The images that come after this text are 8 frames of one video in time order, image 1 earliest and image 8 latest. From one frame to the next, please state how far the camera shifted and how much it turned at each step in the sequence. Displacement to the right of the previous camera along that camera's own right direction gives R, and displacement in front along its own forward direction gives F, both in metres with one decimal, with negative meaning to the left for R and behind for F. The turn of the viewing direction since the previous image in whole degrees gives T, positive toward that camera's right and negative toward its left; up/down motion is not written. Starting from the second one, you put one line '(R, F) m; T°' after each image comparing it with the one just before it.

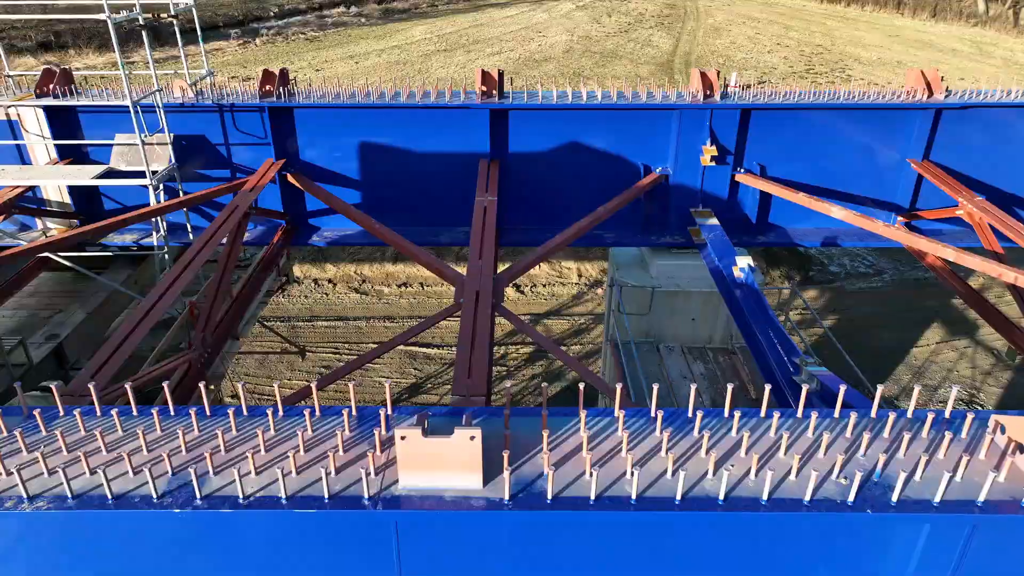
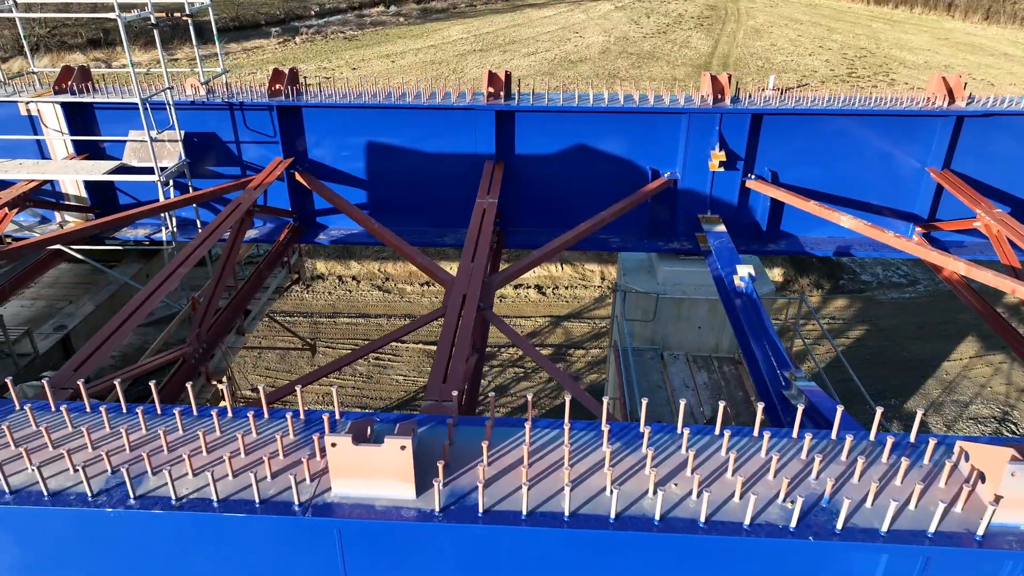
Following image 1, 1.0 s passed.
(+0.3, +0.1) m; -3°
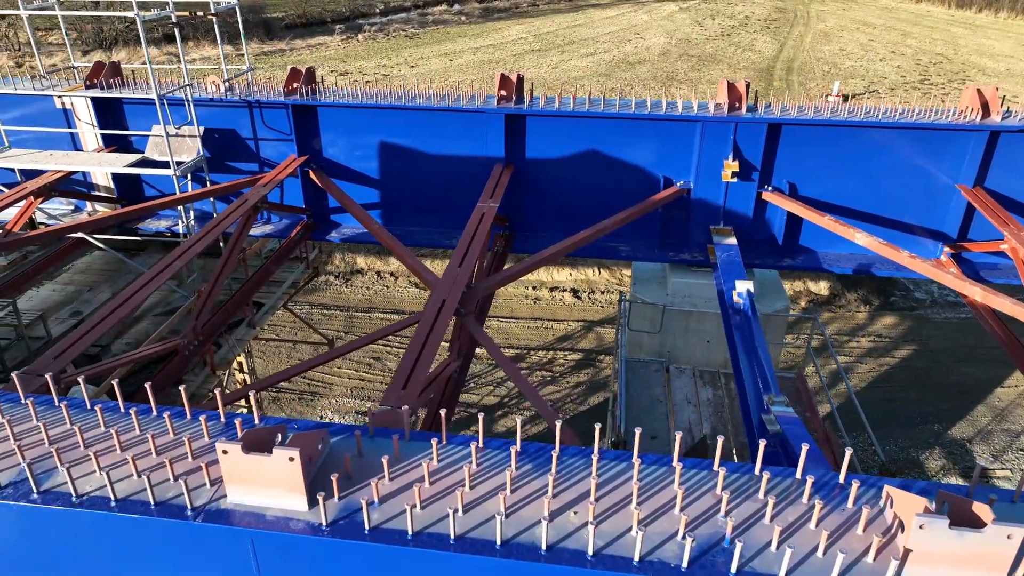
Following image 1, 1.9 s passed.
(+0.5, +0.1) m; -4°
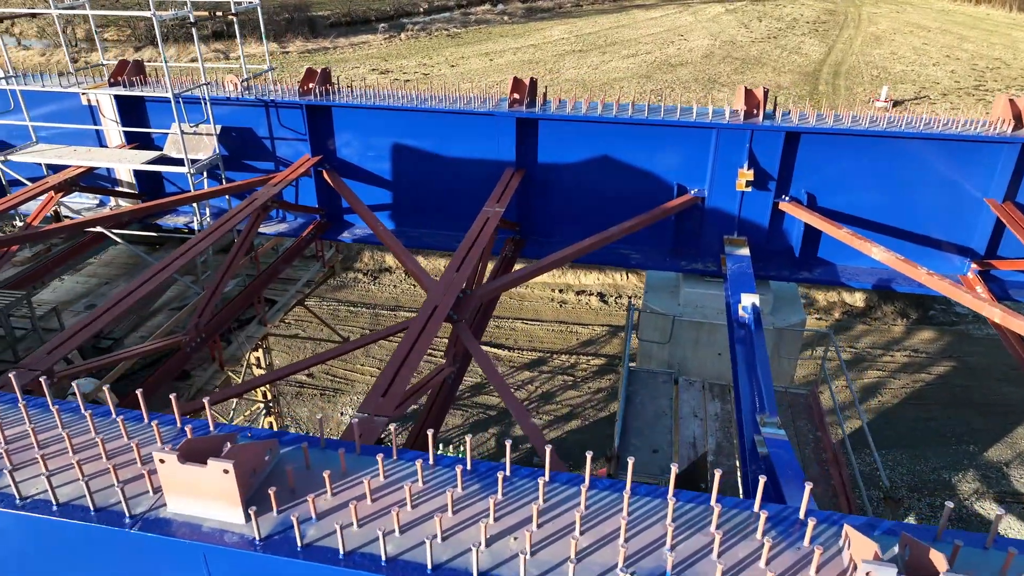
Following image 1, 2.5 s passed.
(+0.3, +0.1) m; -3°
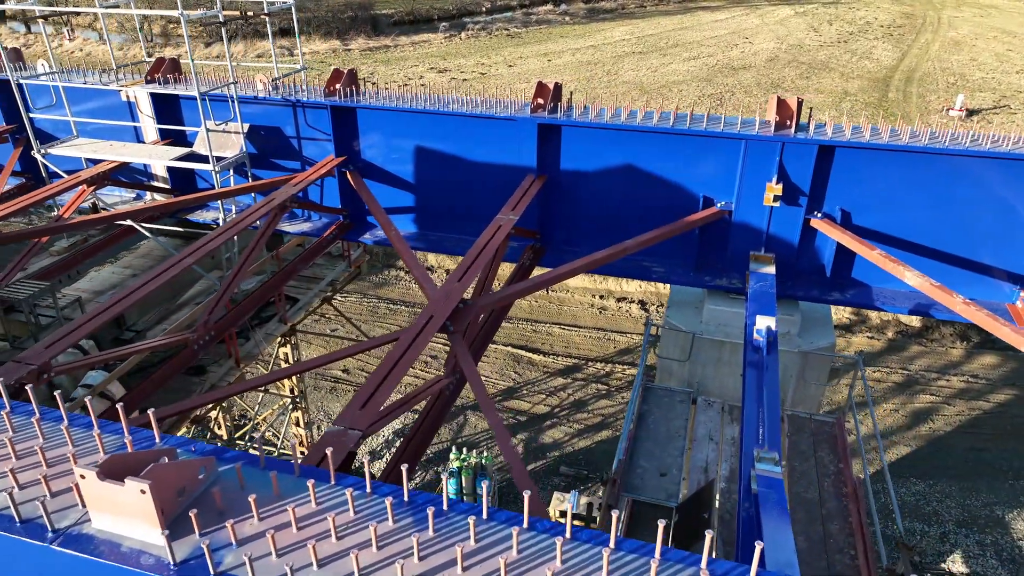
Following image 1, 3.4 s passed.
(+0.4, +0.2) m; -4°
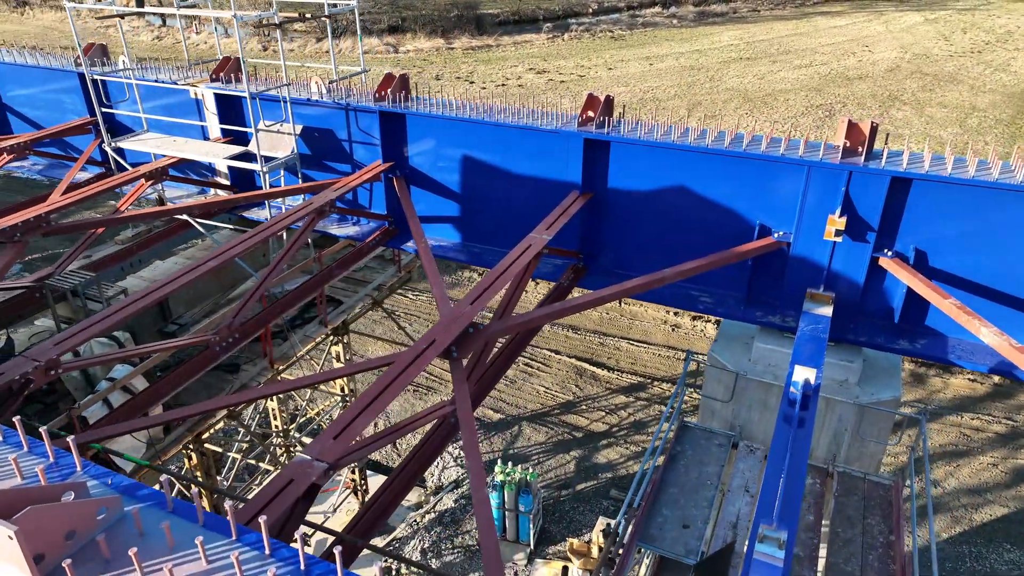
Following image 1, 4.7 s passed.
(+0.5, +0.3) m; -7°
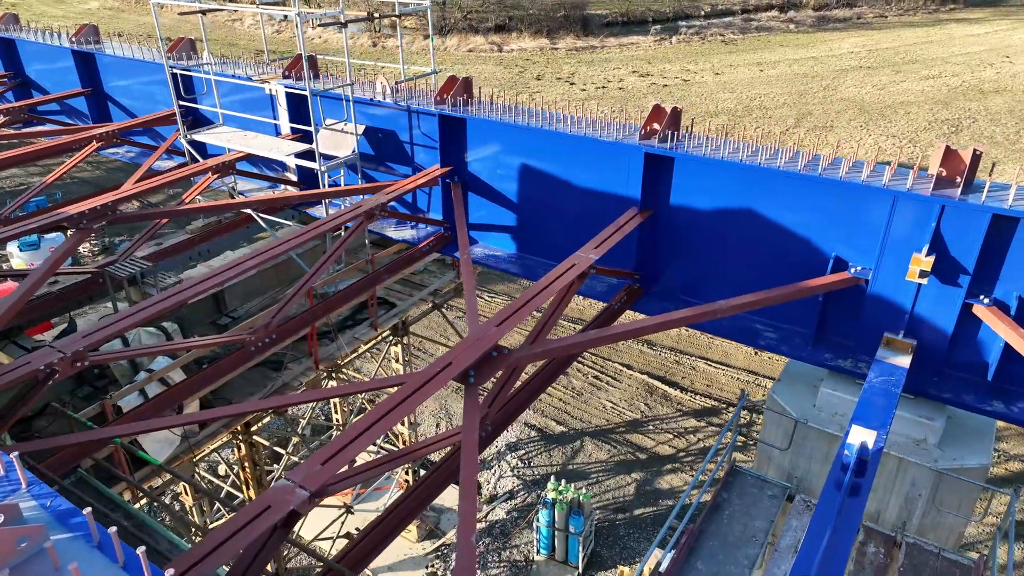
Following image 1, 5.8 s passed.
(+0.4, +0.3) m; -8°
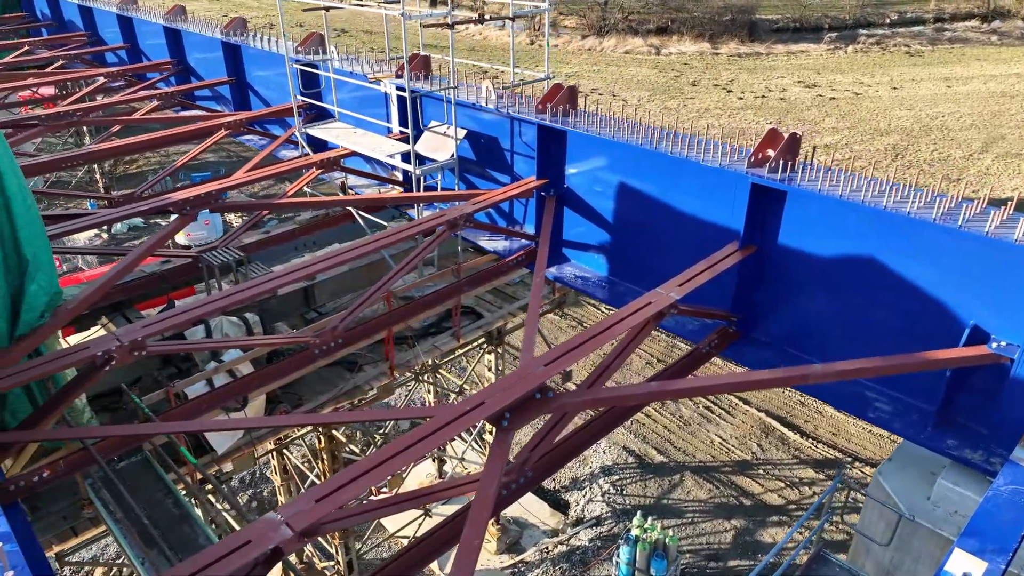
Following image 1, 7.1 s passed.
(+0.5, +0.5) m; -11°
